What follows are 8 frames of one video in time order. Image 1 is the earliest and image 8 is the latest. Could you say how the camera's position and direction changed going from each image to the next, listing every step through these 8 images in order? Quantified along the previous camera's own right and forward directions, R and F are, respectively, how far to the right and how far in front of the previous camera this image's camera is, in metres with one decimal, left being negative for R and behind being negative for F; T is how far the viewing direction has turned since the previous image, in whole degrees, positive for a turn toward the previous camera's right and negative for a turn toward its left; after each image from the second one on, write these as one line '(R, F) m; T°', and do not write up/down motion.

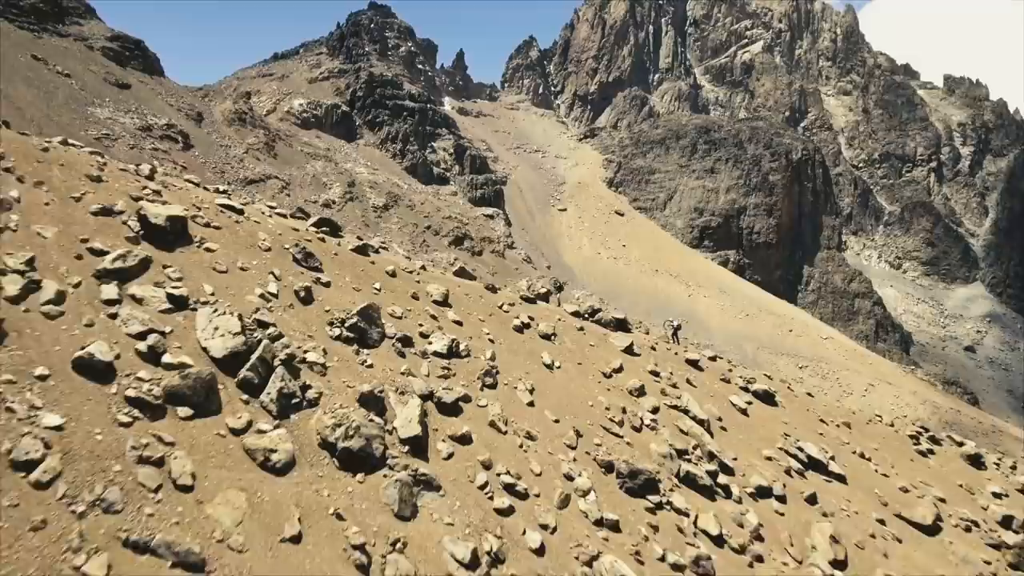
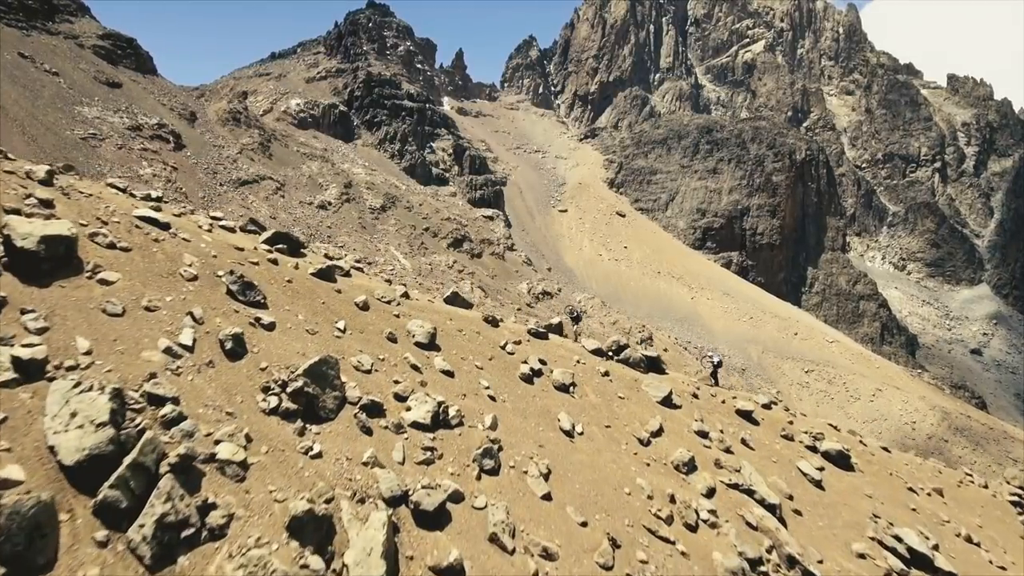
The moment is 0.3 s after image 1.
(0.0, +1.1) m; 0°
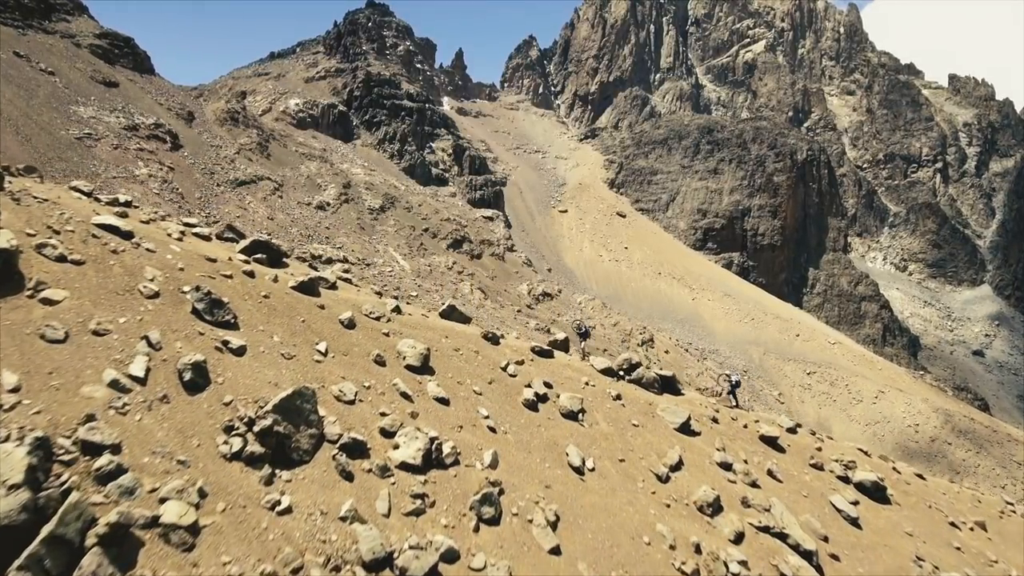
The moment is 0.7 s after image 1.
(0.0, +0.4) m; 0°
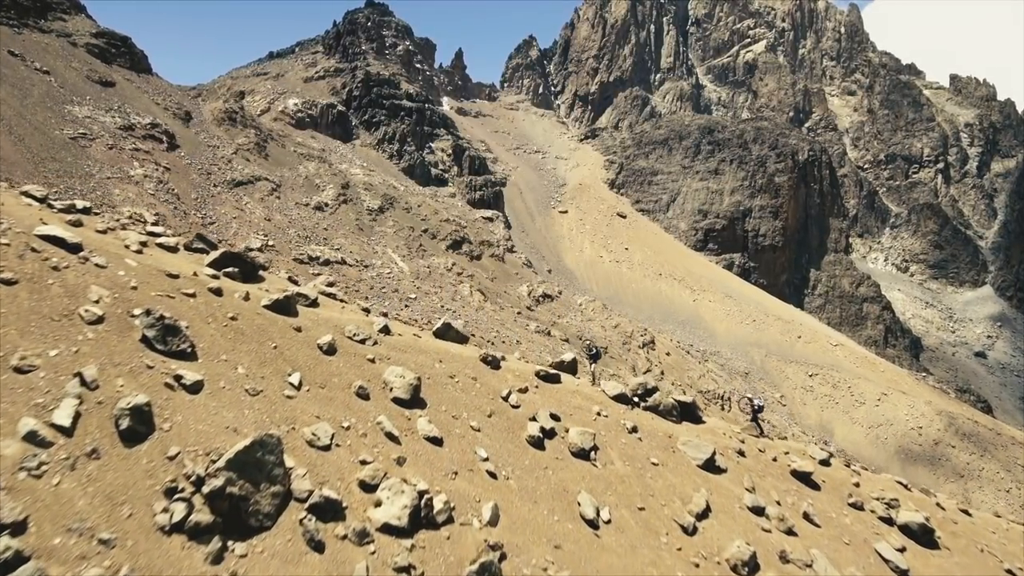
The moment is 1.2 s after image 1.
(0.0, +0.4) m; 0°
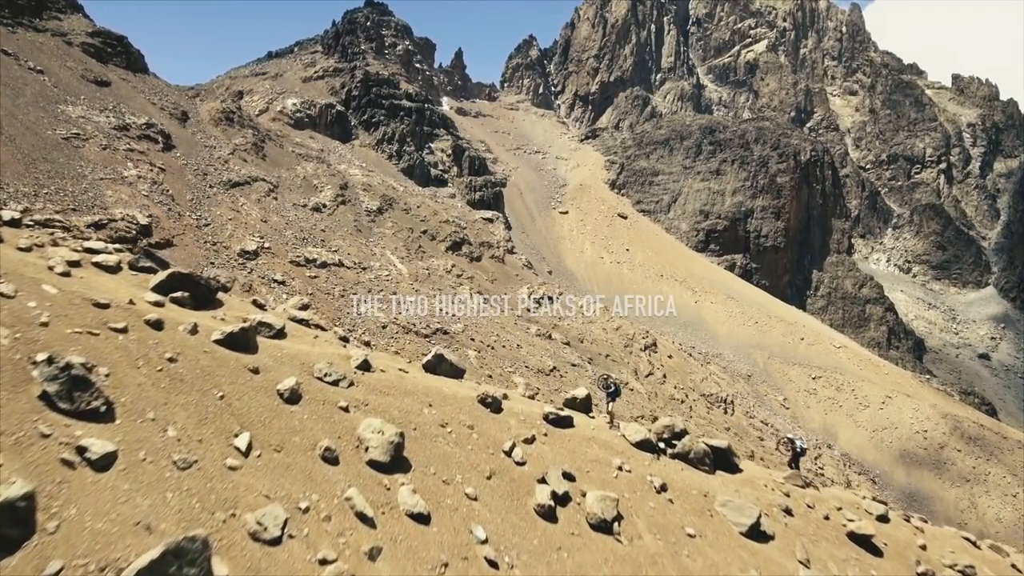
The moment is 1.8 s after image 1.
(0.0, +0.6) m; 0°
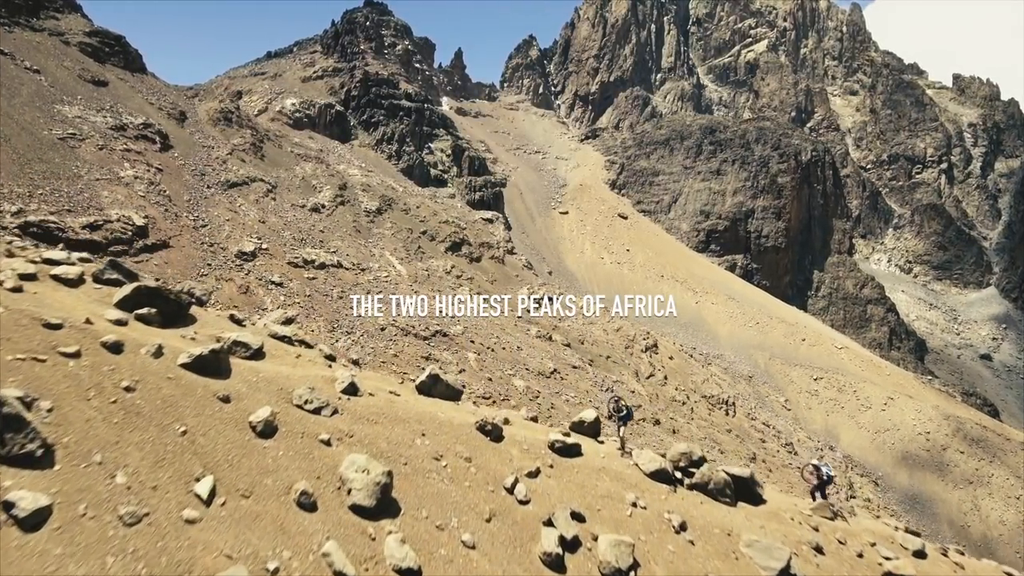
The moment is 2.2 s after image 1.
(0.0, +0.3) m; 0°
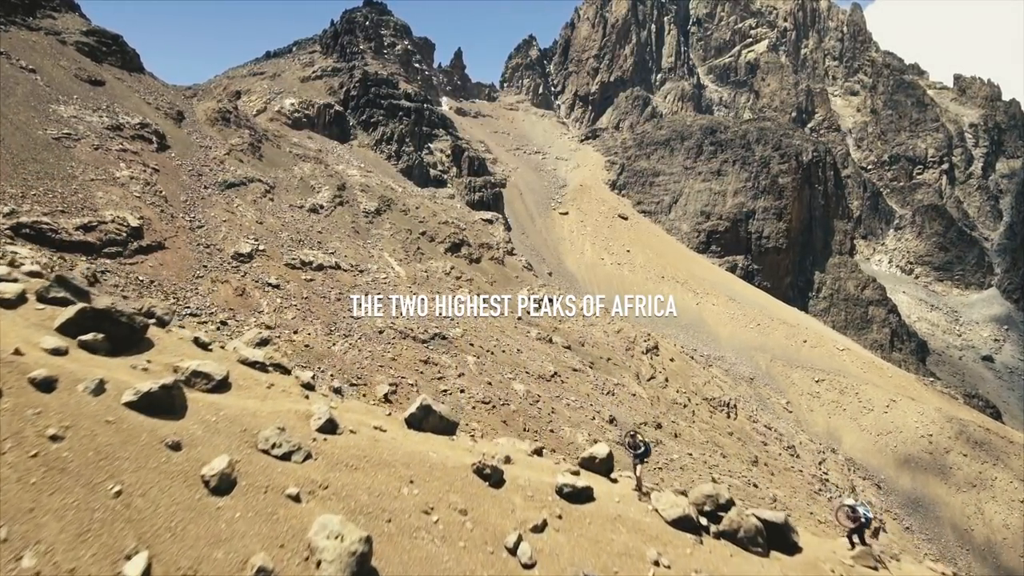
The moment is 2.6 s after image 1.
(0.0, +0.3) m; 0°
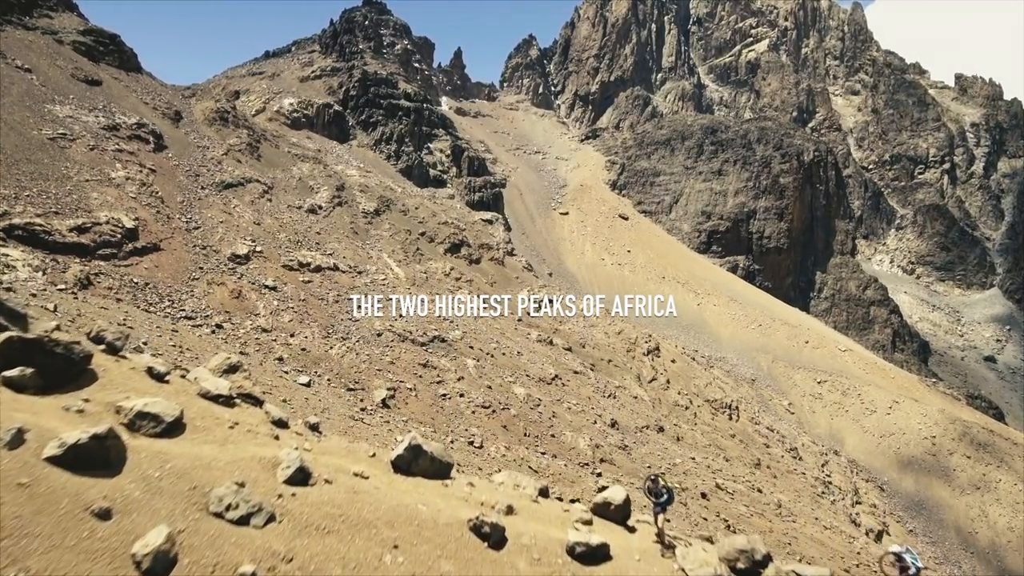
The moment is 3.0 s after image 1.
(0.0, +0.3) m; 0°
